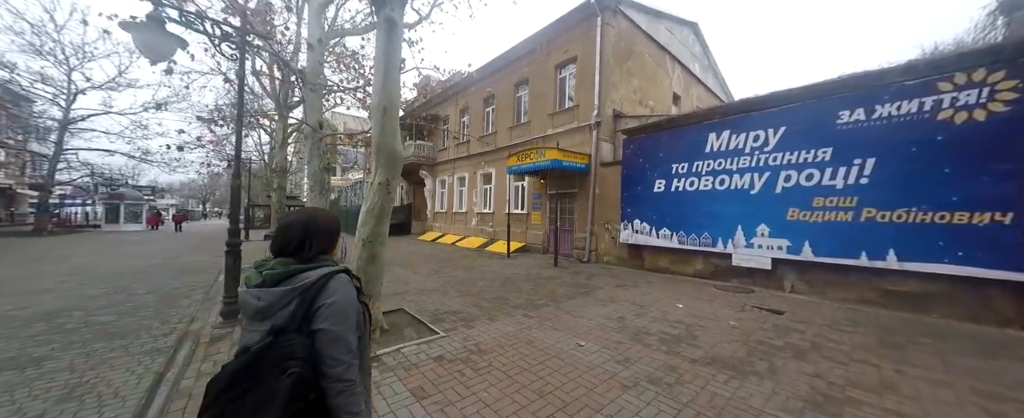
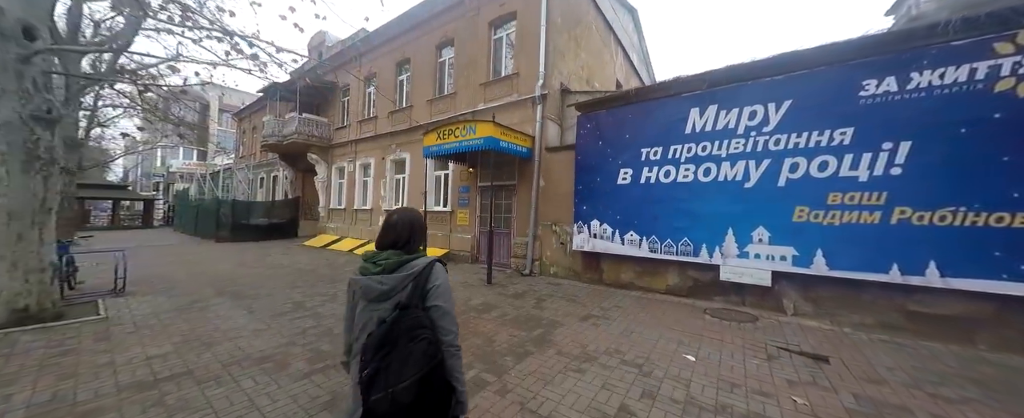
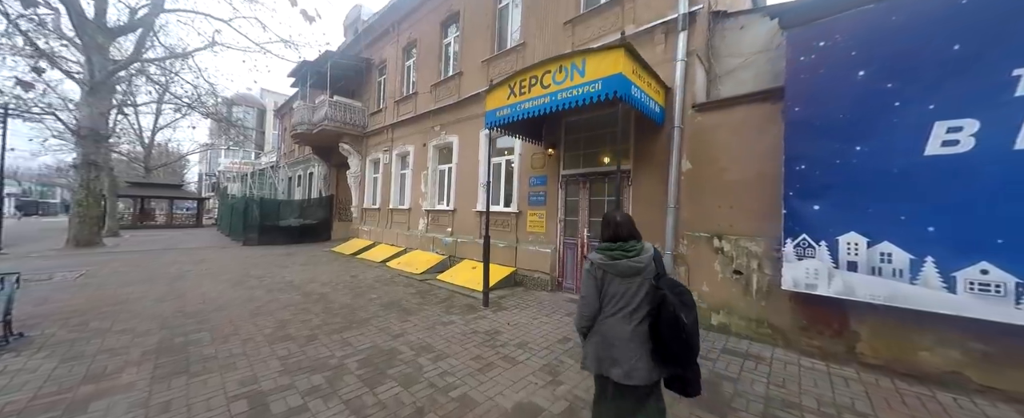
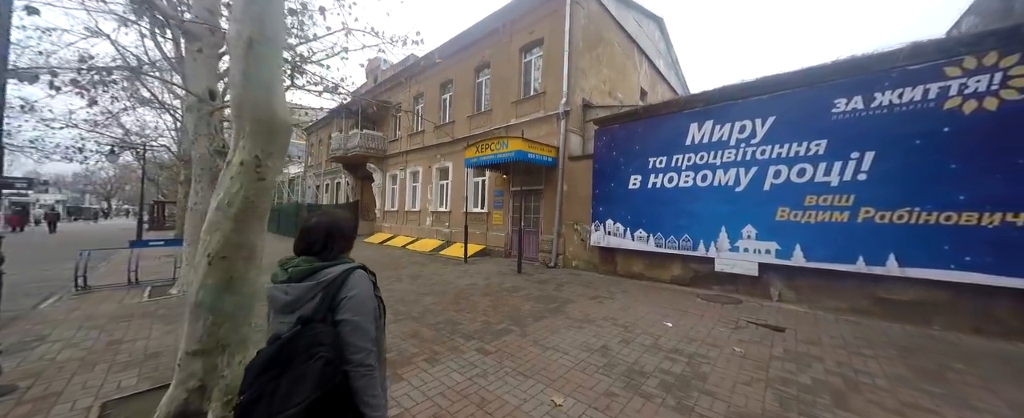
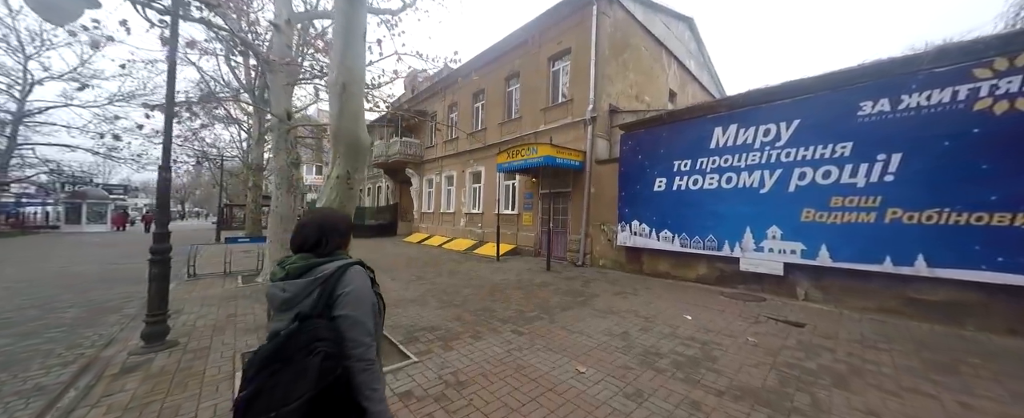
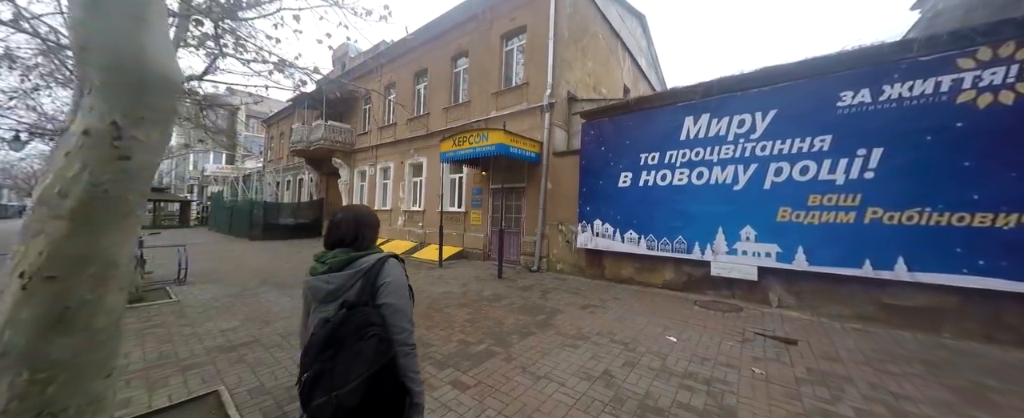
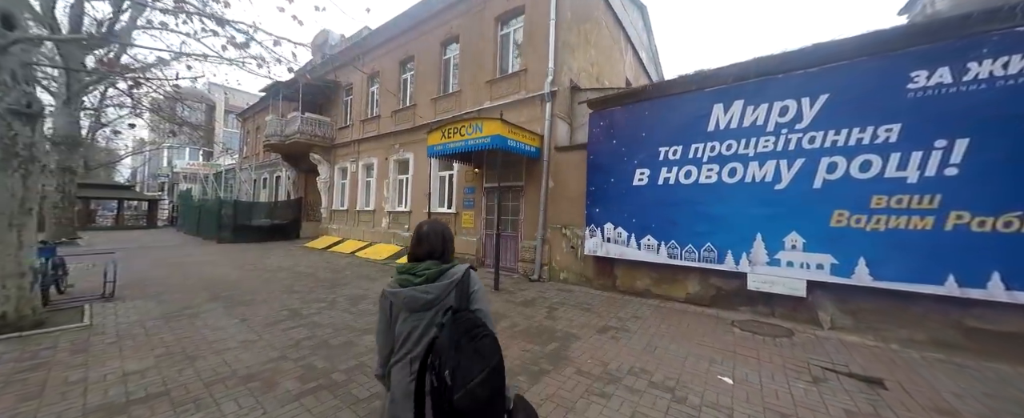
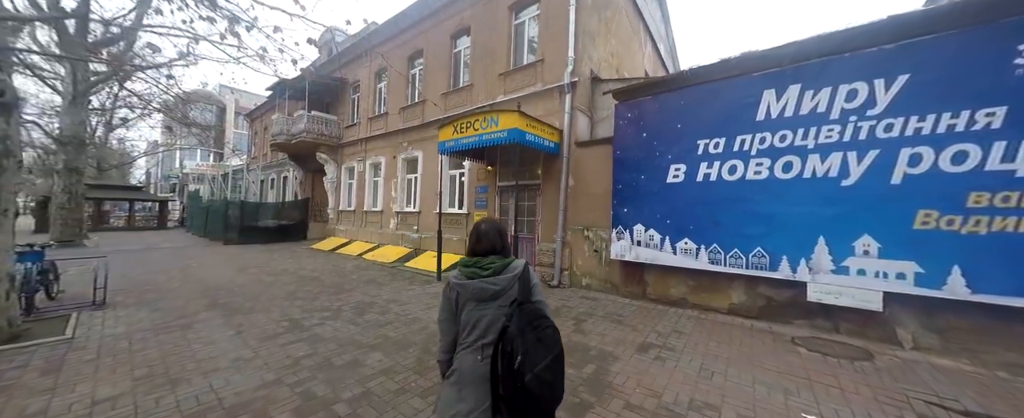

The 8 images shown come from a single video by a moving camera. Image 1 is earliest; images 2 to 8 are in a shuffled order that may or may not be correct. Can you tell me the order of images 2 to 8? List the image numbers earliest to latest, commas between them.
5, 4, 6, 2, 7, 8, 3
